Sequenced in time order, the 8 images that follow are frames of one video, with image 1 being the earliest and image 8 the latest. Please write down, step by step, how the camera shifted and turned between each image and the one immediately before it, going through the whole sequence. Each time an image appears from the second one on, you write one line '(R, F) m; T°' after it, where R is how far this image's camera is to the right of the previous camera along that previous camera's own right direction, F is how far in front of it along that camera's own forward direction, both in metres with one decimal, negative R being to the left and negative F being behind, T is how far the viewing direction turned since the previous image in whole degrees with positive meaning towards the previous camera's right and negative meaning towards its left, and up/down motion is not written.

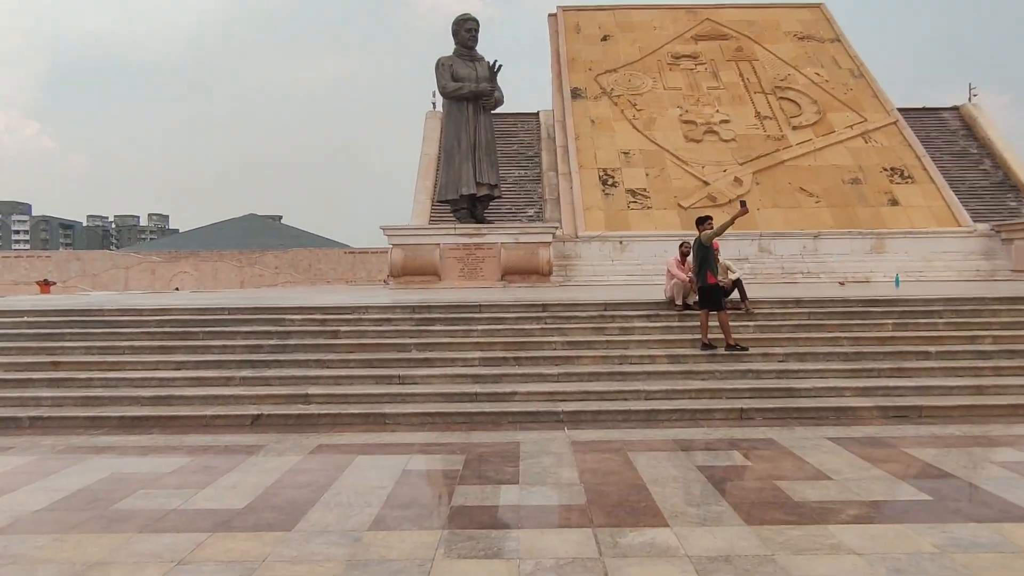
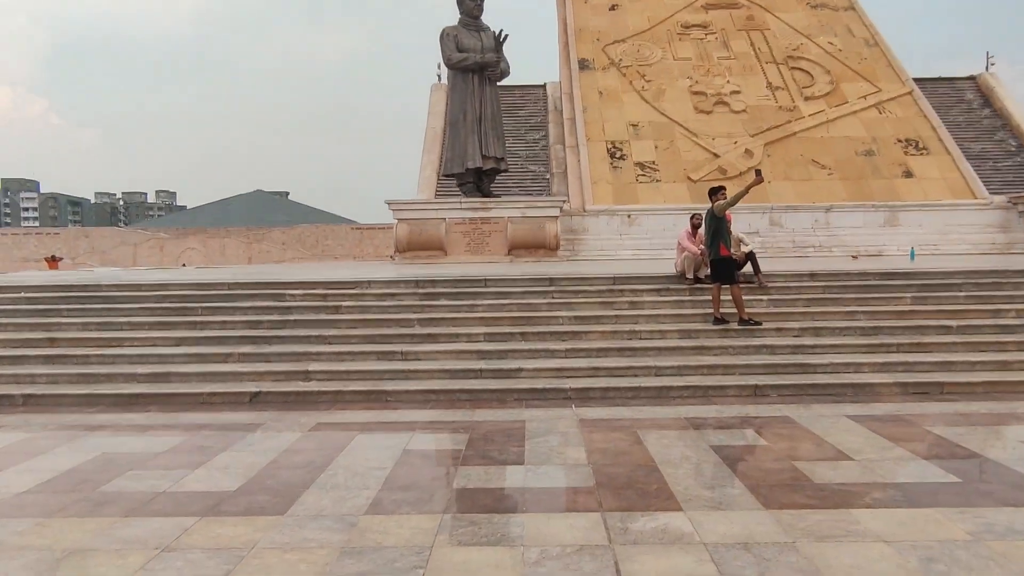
(0.0, +0.2) m; -1°
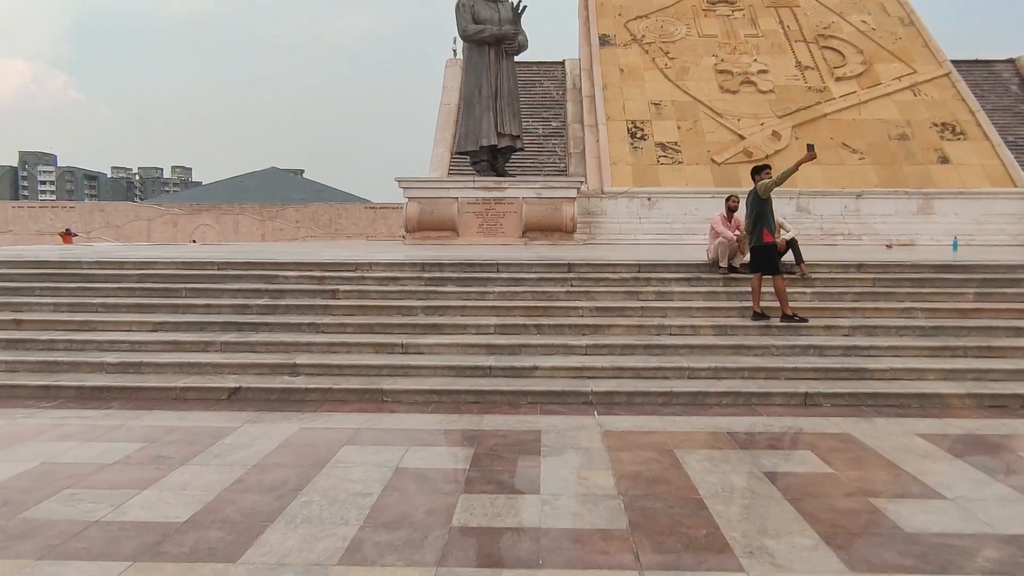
(0.0, +0.6) m; -1°
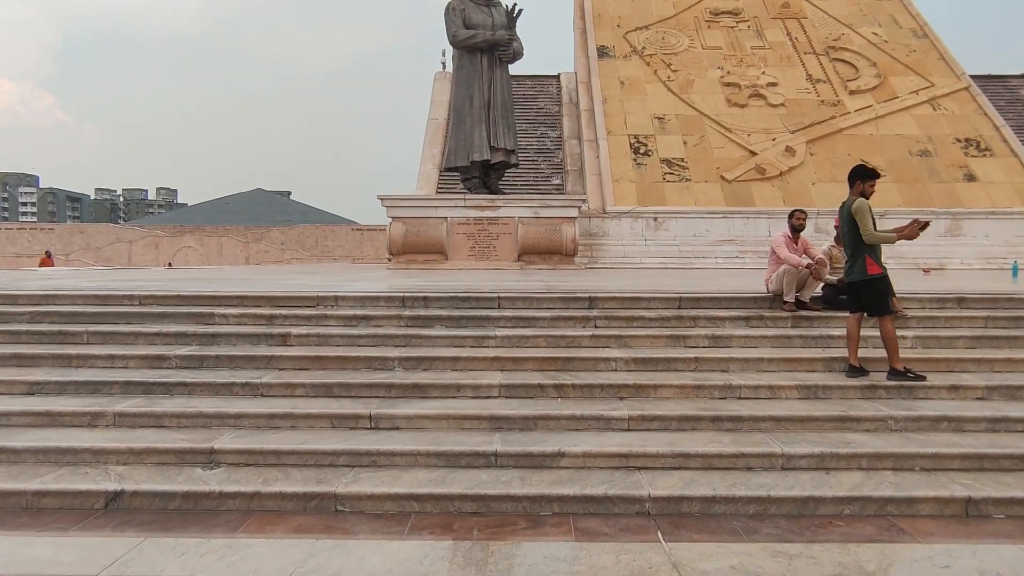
(-0.1, +1.4) m; +1°
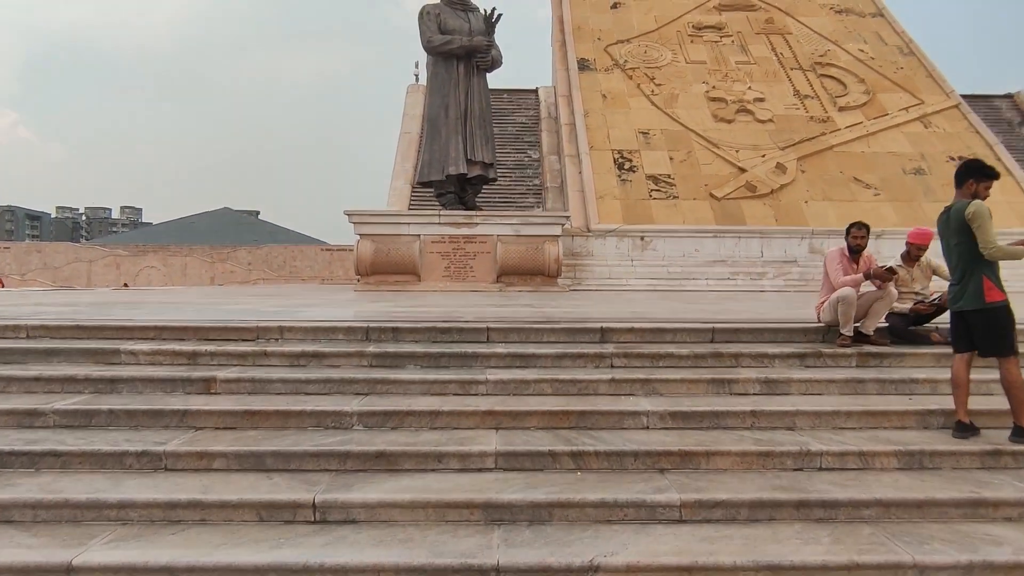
(-0.1, +1.0) m; +2°
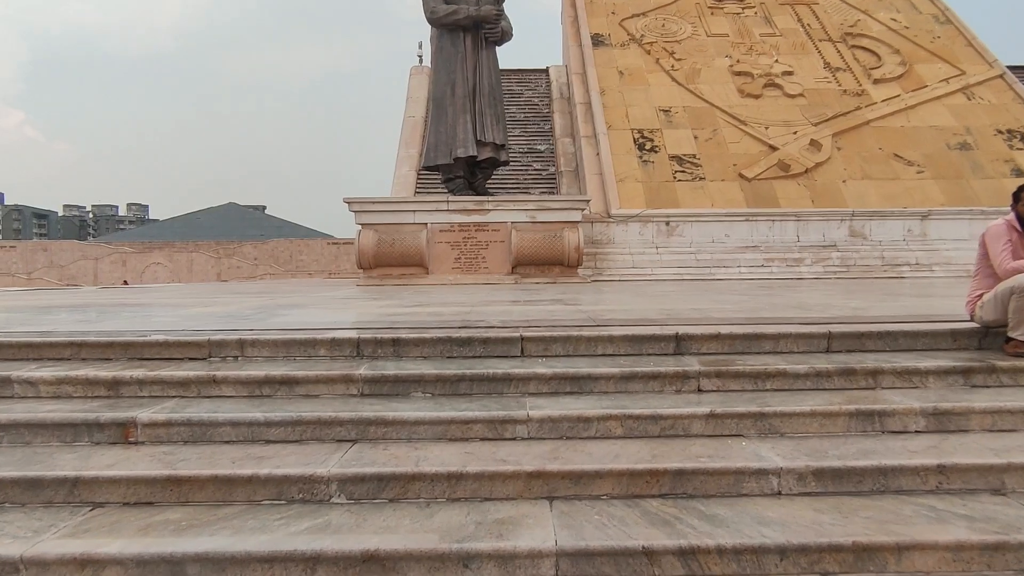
(-0.1, +1.0) m; -1°
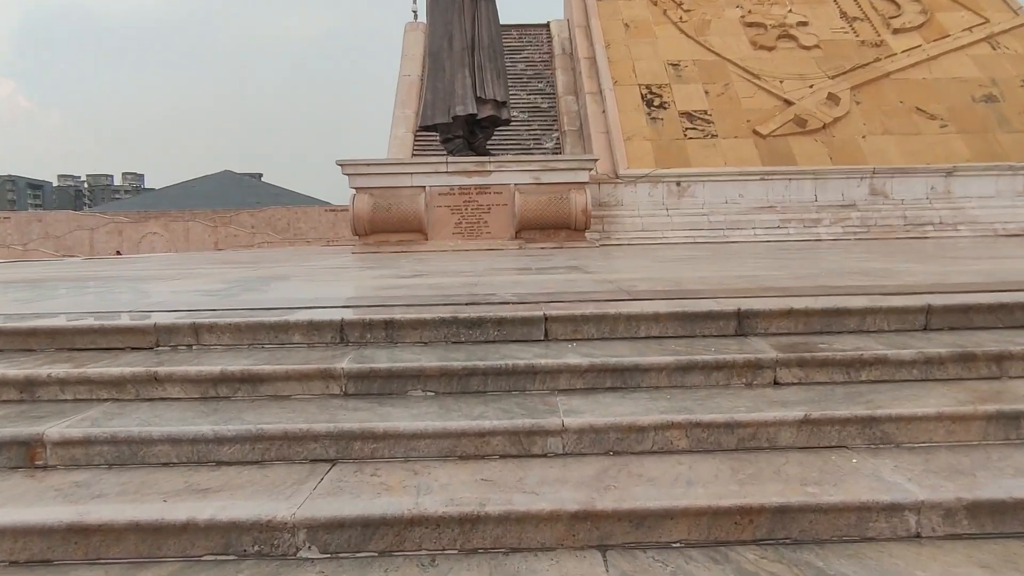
(-0.1, +0.6) m; 0°
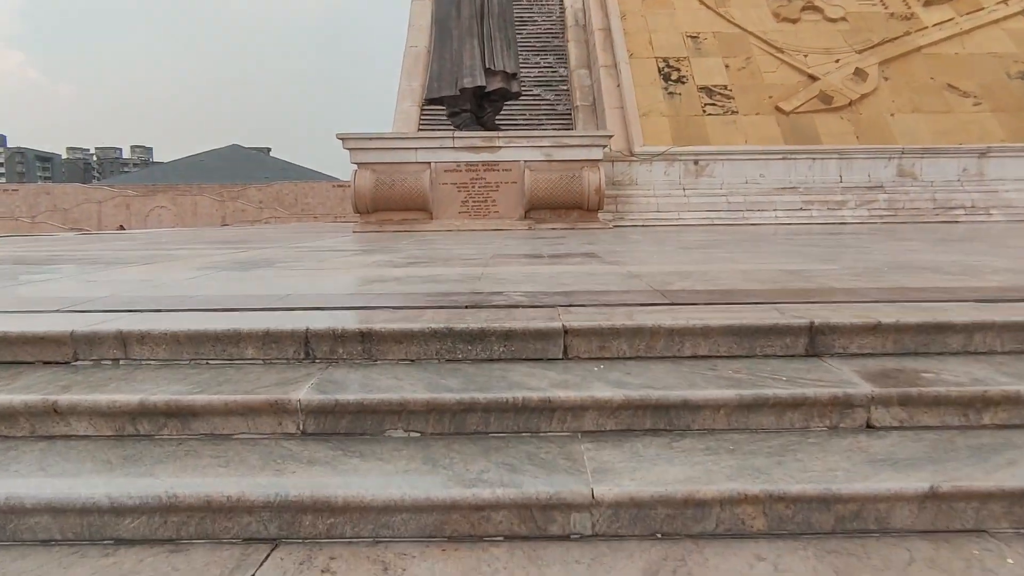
(0.0, +0.5) m; -1°
